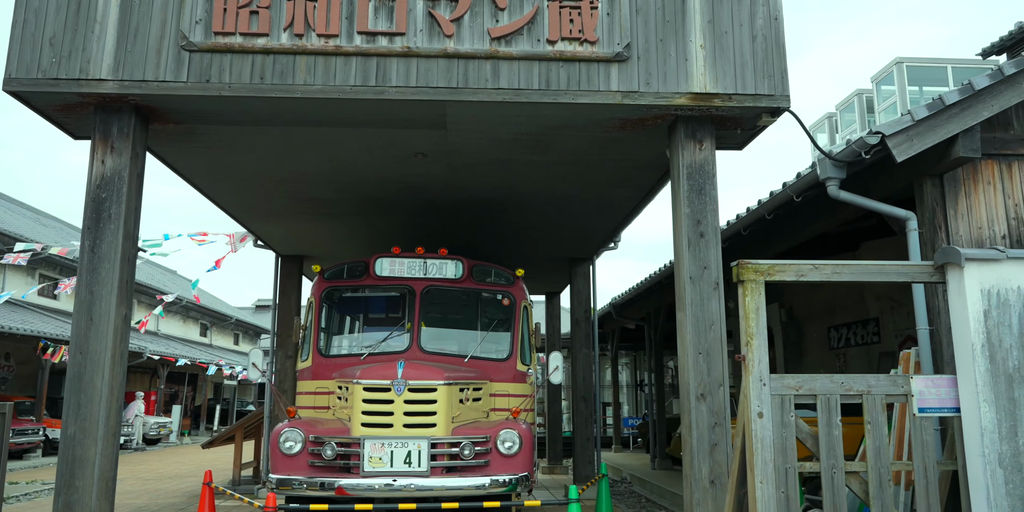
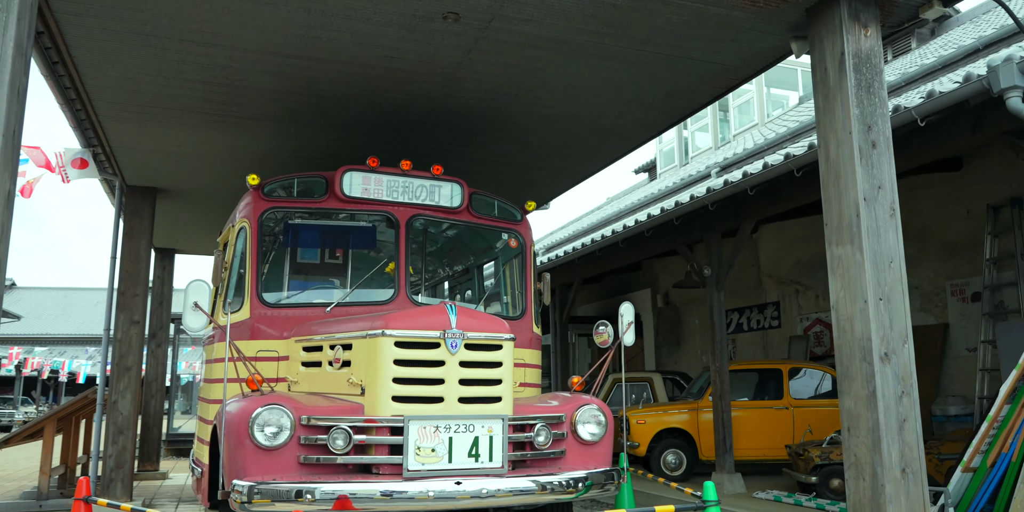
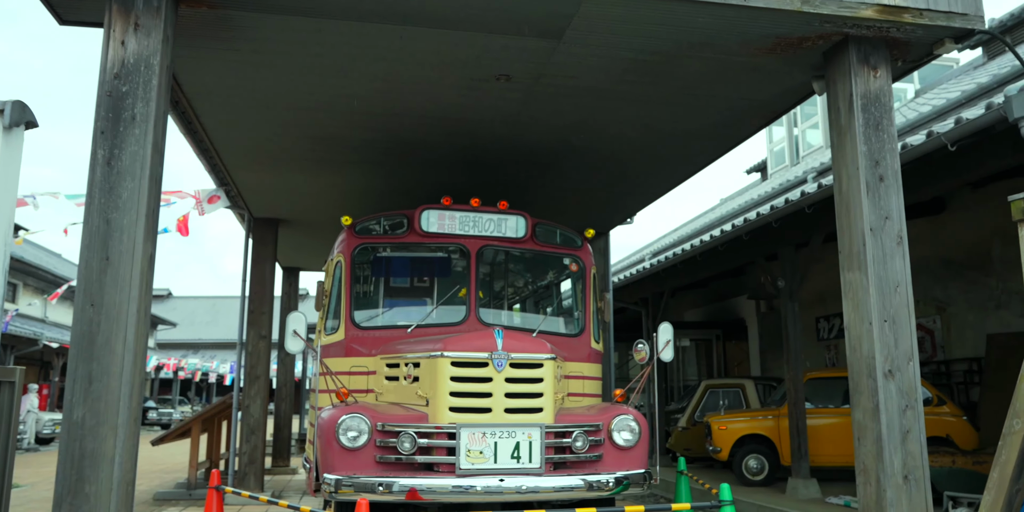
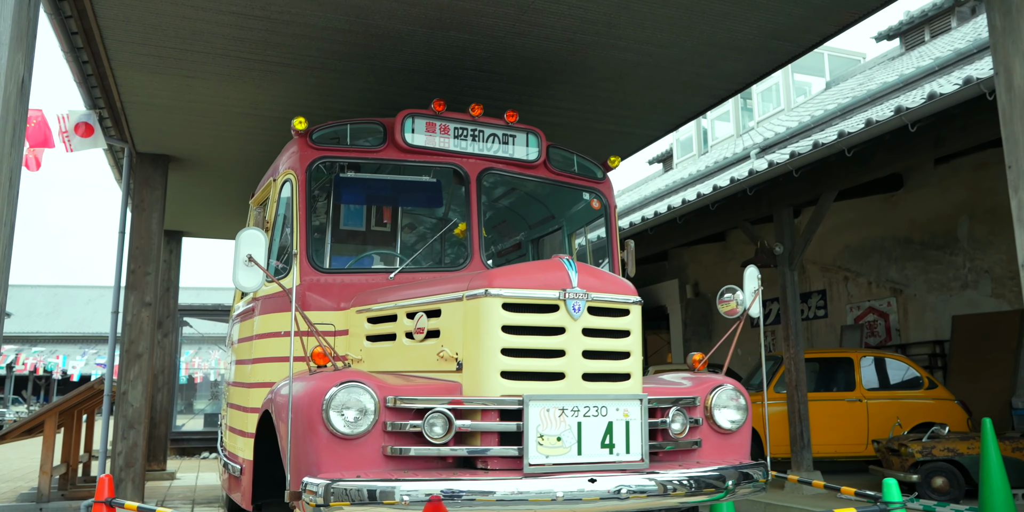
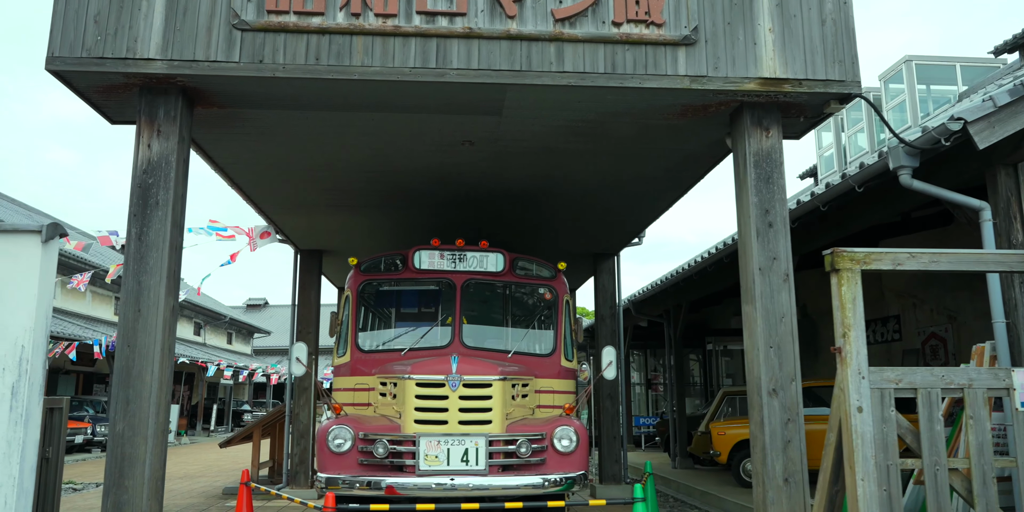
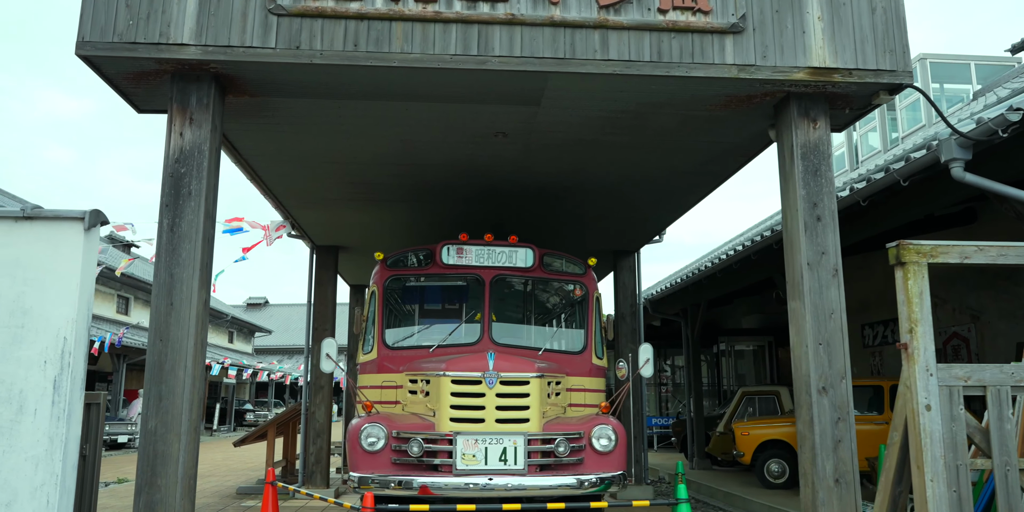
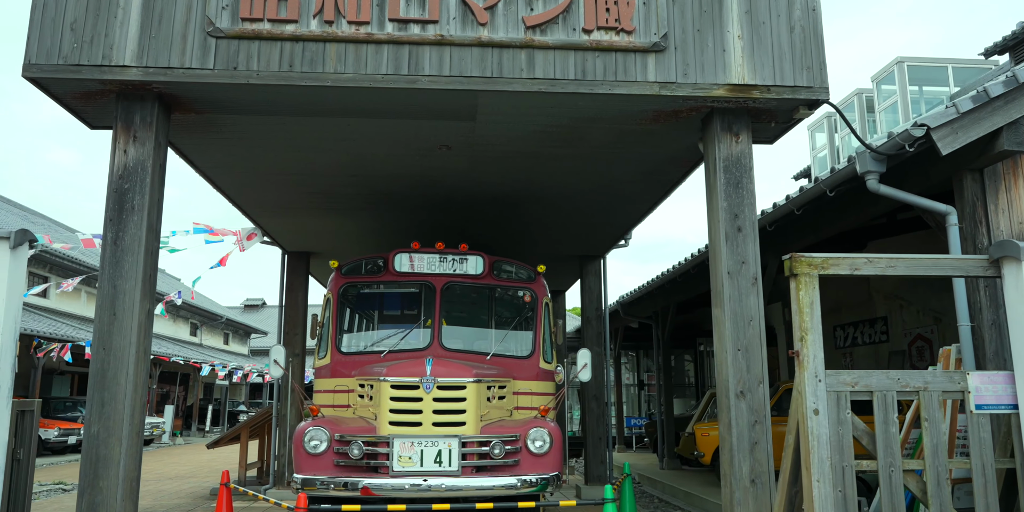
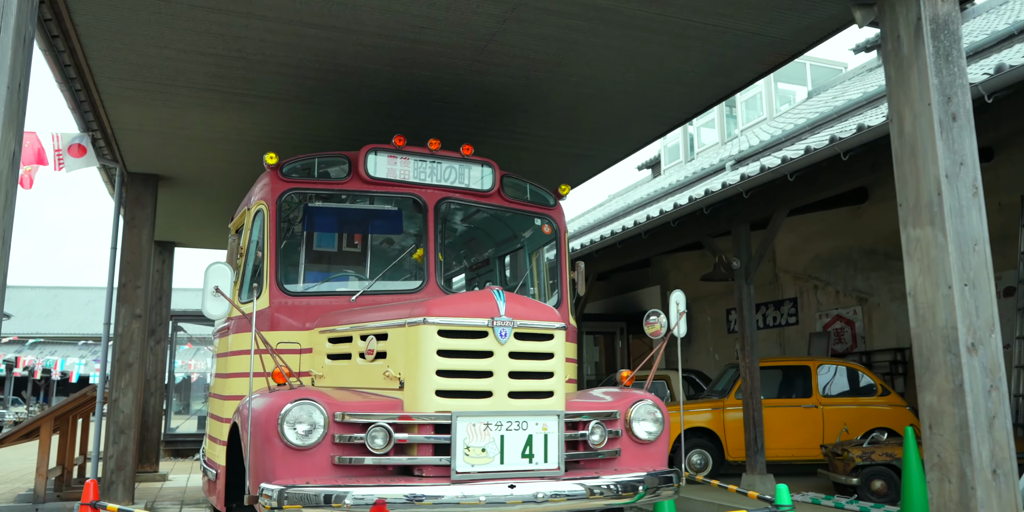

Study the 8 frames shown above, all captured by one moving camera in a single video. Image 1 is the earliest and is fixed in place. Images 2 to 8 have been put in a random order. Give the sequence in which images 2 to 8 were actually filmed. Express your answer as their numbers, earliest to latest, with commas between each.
7, 5, 6, 3, 2, 8, 4
